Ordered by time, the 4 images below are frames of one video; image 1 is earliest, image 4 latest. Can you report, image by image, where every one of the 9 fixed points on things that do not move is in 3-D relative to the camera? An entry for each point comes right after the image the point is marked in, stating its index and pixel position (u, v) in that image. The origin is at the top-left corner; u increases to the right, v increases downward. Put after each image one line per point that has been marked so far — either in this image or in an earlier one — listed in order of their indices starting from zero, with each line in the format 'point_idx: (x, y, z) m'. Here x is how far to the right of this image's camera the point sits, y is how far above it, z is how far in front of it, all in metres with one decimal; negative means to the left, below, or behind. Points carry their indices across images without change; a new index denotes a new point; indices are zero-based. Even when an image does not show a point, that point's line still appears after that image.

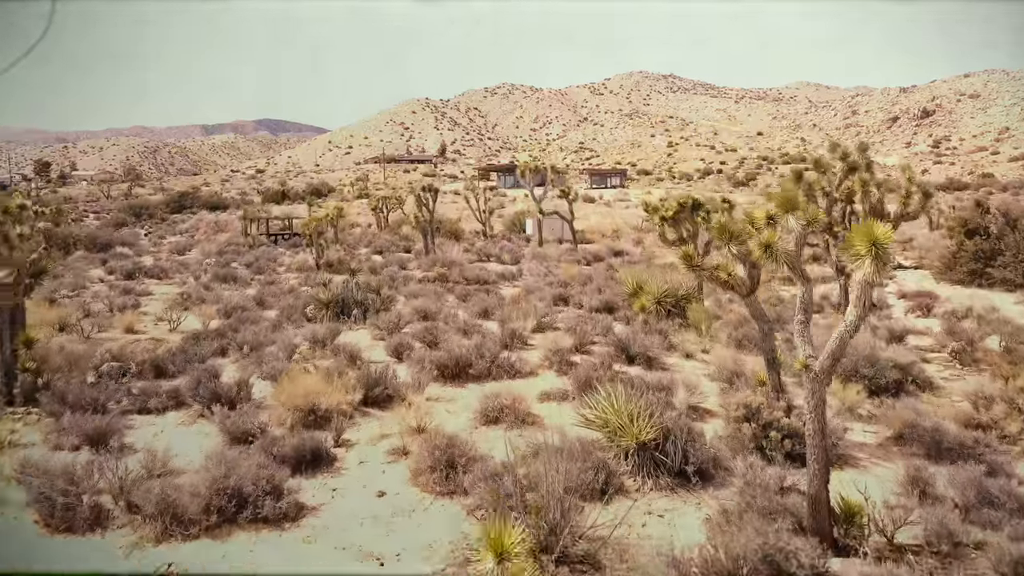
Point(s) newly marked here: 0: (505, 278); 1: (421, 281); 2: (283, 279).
0: (-0.2, +0.3, +18.3) m
1: (-2.6, +0.1, +16.5) m
2: (-6.7, +0.2, +17.1) m
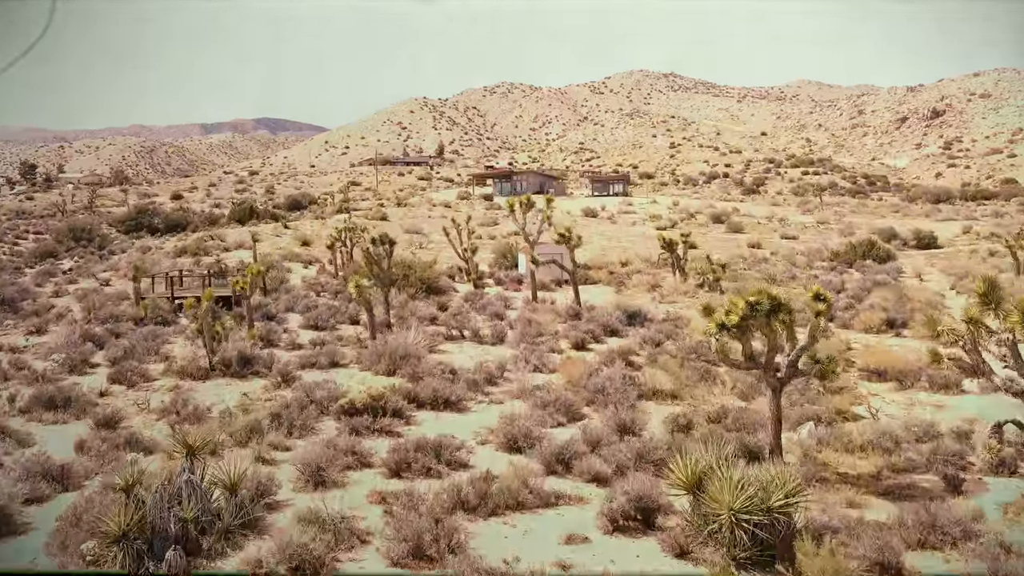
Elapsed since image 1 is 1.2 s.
0: (-0.7, -2.2, +12.6) m
1: (-3.1, -2.3, +10.7) m
2: (-7.2, -2.3, +11.4) m
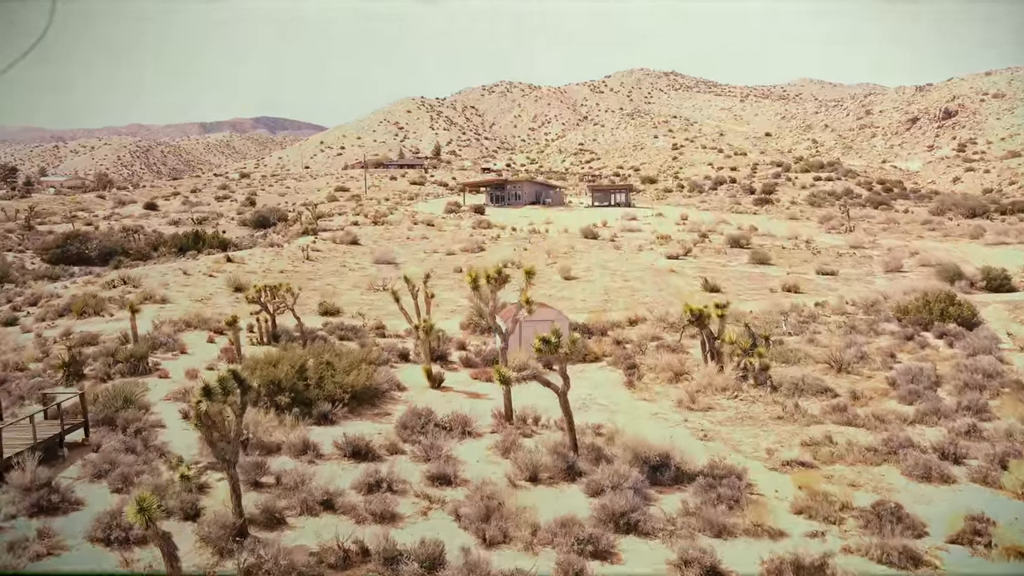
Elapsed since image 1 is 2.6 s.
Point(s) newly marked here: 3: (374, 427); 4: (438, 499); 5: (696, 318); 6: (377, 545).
0: (-1.7, -5.1, +5.5) m
1: (-4.0, -5.3, +3.6) m
2: (-8.2, -5.2, +4.3) m
3: (-3.4, -3.3, +14.6) m
4: (-1.4, -4.0, +11.1) m
5: (+6.0, -1.0, +19.2) m
6: (-2.2, -4.3, +9.5) m
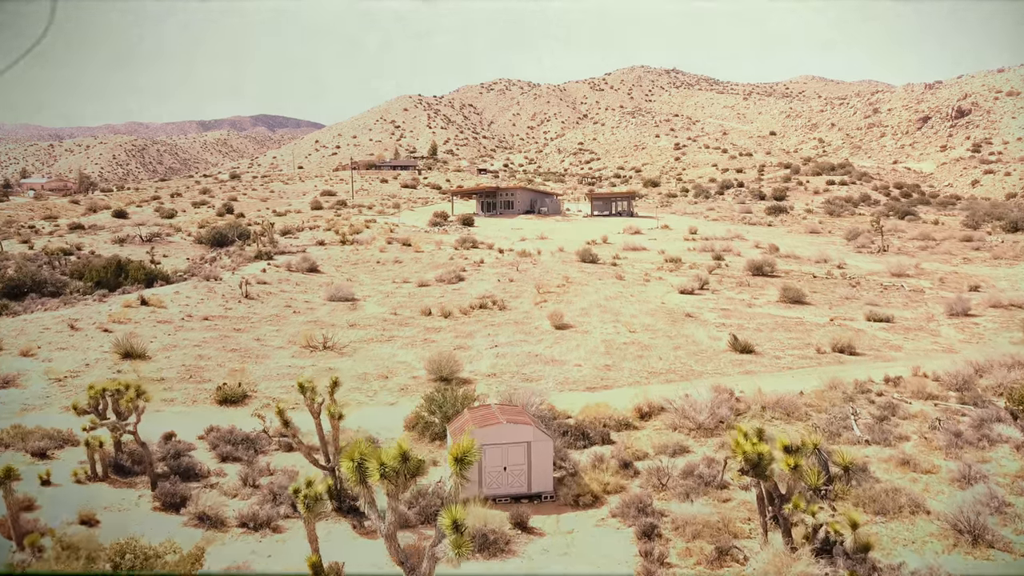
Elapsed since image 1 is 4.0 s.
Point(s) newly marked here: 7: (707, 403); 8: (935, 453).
0: (-2.8, -7.8, -1.6) m
1: (-5.1, -8.0, -3.5) m
2: (-9.3, -7.9, -2.8) m
3: (-4.5, -6.0, +7.5) m
4: (-2.5, -6.7, +4.0) m
5: (+4.9, -3.6, +12.1) m
6: (-3.3, -6.9, +2.5) m
7: (+6.4, -3.7, +18.9) m
8: (+11.9, -4.5, +16.4) m
